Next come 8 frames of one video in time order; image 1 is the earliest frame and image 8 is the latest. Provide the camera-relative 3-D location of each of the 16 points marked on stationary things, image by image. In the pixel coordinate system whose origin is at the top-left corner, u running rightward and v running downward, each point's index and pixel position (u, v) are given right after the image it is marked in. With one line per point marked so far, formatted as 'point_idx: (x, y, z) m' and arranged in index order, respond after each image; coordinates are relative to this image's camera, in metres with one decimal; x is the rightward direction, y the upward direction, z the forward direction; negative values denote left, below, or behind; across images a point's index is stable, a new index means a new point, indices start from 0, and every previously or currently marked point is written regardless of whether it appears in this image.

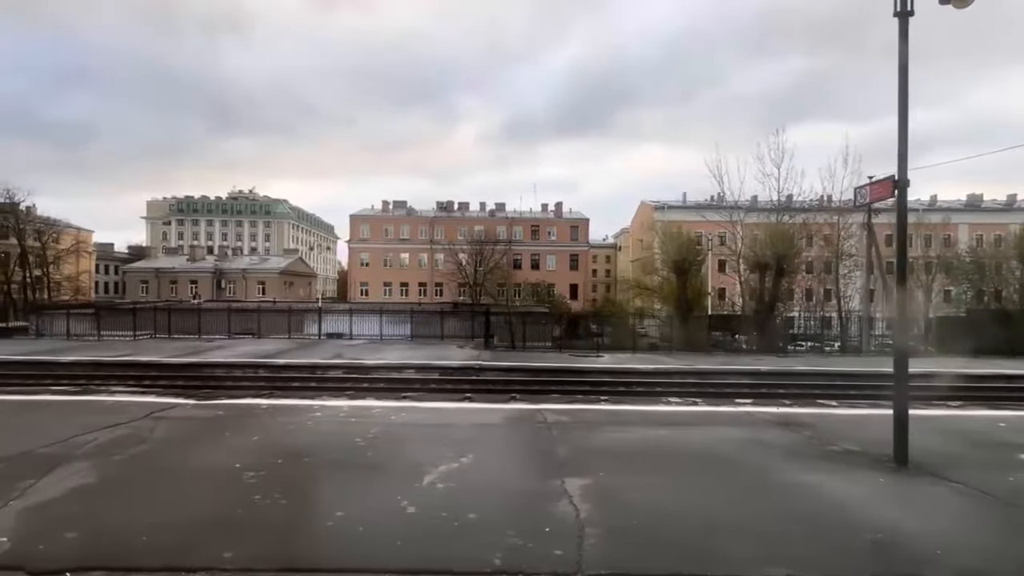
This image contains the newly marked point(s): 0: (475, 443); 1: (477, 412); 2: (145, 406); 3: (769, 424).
0: (-0.3, -1.3, +7.3) m
1: (-0.3, -1.3, +9.4) m
2: (-4.0, -1.3, +9.6) m
3: (+2.6, -1.4, +8.8) m
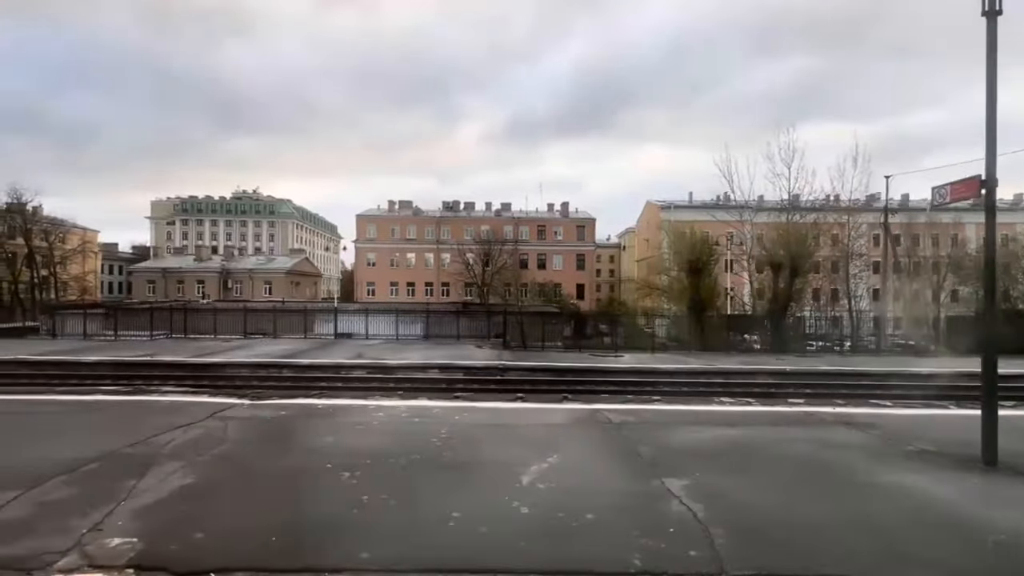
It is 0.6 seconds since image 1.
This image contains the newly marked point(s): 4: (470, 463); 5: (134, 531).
0: (+0.4, -1.3, +7.3) m
1: (+0.3, -1.3, +9.4) m
2: (-3.3, -1.3, +9.6) m
3: (+3.2, -1.4, +8.8) m
4: (-0.3, -1.3, +6.4) m
5: (-1.9, -1.2, +4.5) m
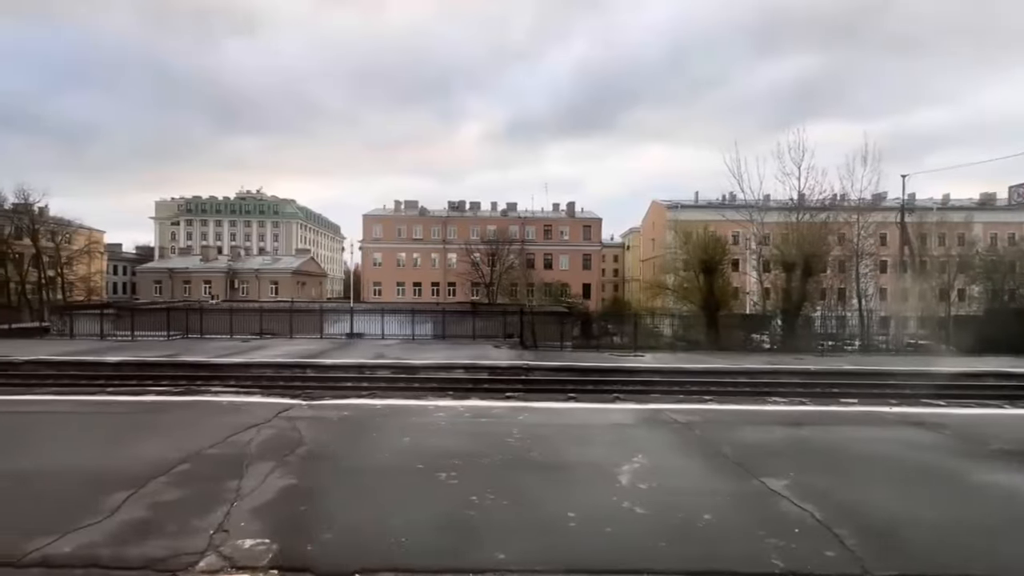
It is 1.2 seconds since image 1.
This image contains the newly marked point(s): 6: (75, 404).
0: (+1.0, -1.3, +7.3) m
1: (+1.0, -1.3, +9.4) m
2: (-2.7, -1.3, +9.6) m
3: (+3.9, -1.4, +8.7) m
4: (+0.4, -1.3, +6.4) m
5: (-1.3, -1.3, +4.5) m
6: (-5.0, -1.3, +10.1) m
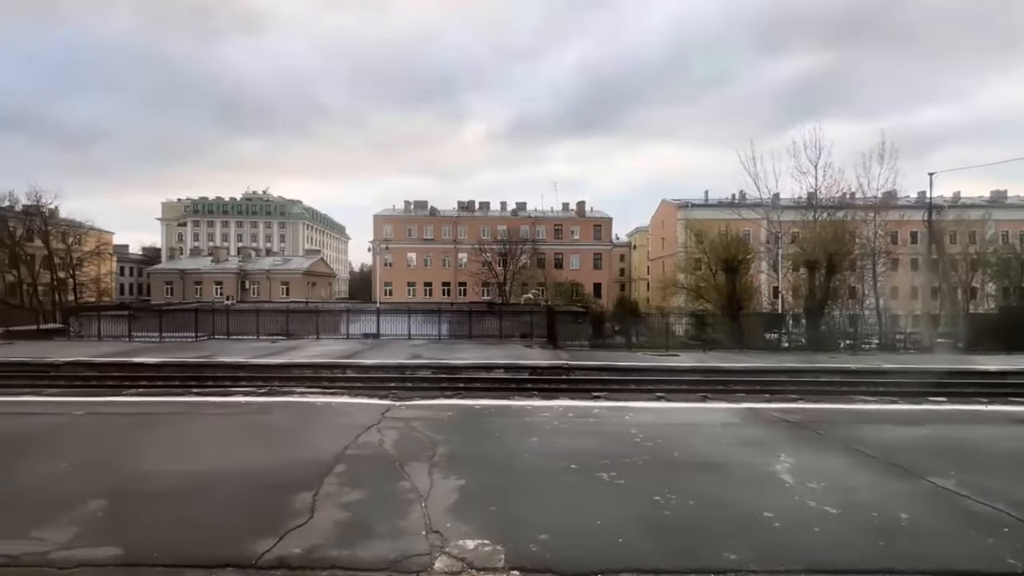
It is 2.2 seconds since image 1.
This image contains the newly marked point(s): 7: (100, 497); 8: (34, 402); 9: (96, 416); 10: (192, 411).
0: (+2.1, -1.3, +7.3) m
1: (+2.1, -1.3, +9.4) m
2: (-1.6, -1.3, +9.6) m
3: (+5.0, -1.3, +8.7) m
4: (+1.5, -1.3, +6.4) m
5: (-0.2, -1.3, +4.5) m
6: (-3.9, -1.3, +10.1) m
7: (-2.4, -1.2, +5.0) m
8: (-5.6, -1.3, +10.3) m
9: (-4.1, -1.3, +8.8) m
10: (-3.4, -1.3, +9.3) m
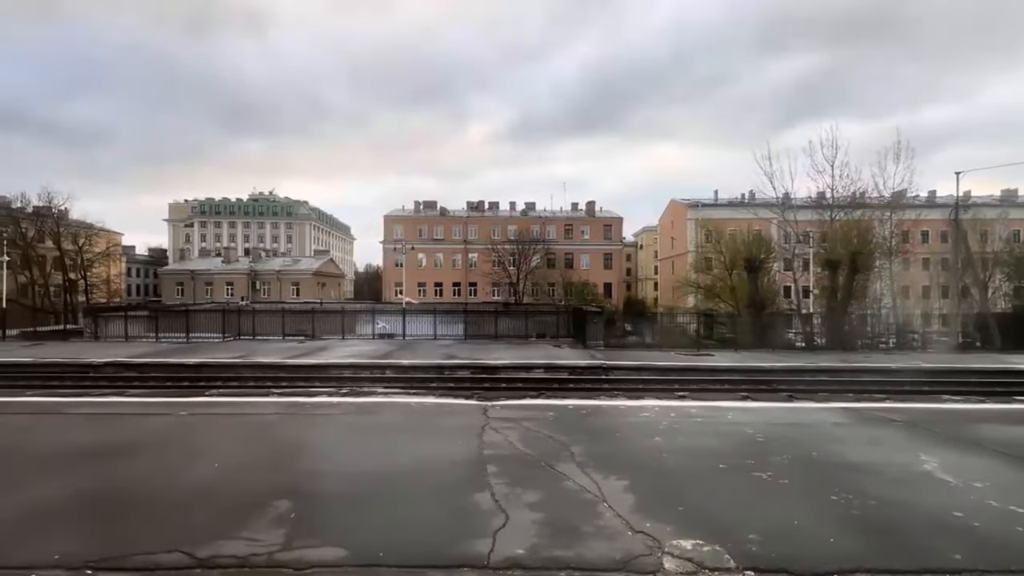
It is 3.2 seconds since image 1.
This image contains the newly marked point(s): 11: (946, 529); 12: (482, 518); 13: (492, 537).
0: (+3.2, -1.3, +7.3) m
1: (+3.1, -1.3, +9.4) m
2: (-0.5, -1.3, +9.6) m
3: (+6.0, -1.3, +8.7) m
4: (+2.5, -1.3, +6.4) m
5: (+0.9, -1.2, +4.5) m
6: (-2.9, -1.3, +10.1) m
7: (-1.3, -1.2, +5.0) m
8: (-4.5, -1.3, +10.3) m
9: (-3.1, -1.3, +8.8) m
10: (-2.3, -1.3, +9.3) m
11: (+2.3, -1.3, +4.6) m
12: (-0.2, -1.2, +4.7) m
13: (-0.1, -1.2, +4.3) m
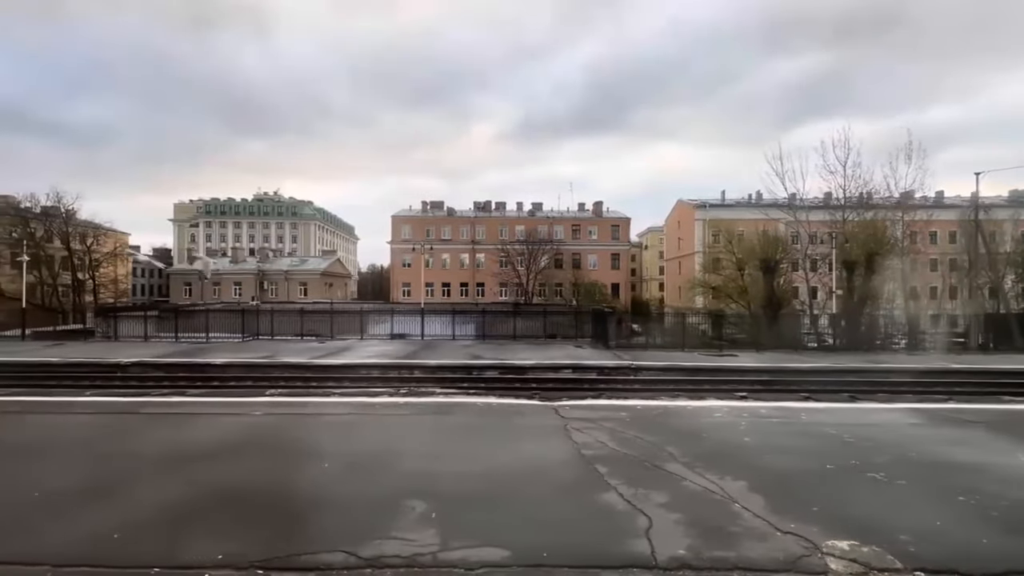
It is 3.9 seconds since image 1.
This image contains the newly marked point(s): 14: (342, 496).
0: (+3.9, -1.3, +7.3) m
1: (+3.9, -1.3, +9.4) m
2: (+0.2, -1.3, +9.6) m
3: (+6.8, -1.3, +8.7) m
4: (+3.3, -1.3, +6.4) m
5: (+1.6, -1.2, +4.5) m
6: (-2.1, -1.3, +10.1) m
7: (-0.6, -1.2, +5.0) m
8: (-3.7, -1.3, +10.3) m
9: (-2.3, -1.3, +8.8) m
10: (-1.6, -1.3, +9.3) m
11: (+3.0, -1.3, +4.6) m
12: (+0.6, -1.2, +4.7) m
13: (+0.7, -1.2, +4.3) m
14: (-1.0, -1.2, +5.1) m
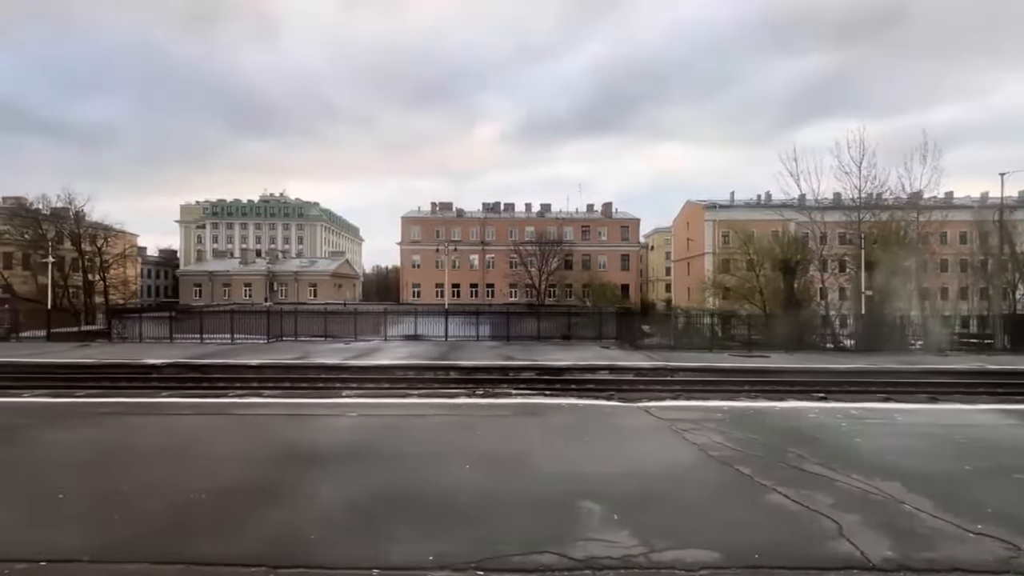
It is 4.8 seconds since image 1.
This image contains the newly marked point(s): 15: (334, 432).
0: (+4.9, -1.3, +7.3) m
1: (+4.8, -1.3, +9.4) m
2: (+1.2, -1.3, +9.6) m
3: (+7.8, -1.3, +8.7) m
4: (+4.2, -1.3, +6.4) m
5: (+2.6, -1.3, +4.5) m
6: (-1.1, -1.3, +10.1) m
7: (+0.4, -1.2, +5.0) m
8: (-2.8, -1.4, +10.3) m
9: (-1.4, -1.3, +8.8) m
10: (-0.6, -1.3, +9.3) m
11: (+4.0, -1.3, +4.6) m
12: (+1.6, -1.2, +4.7) m
13: (+1.6, -1.2, +4.3) m
14: (0.0, -1.2, +5.1) m
15: (-1.6, -1.3, +8.0) m
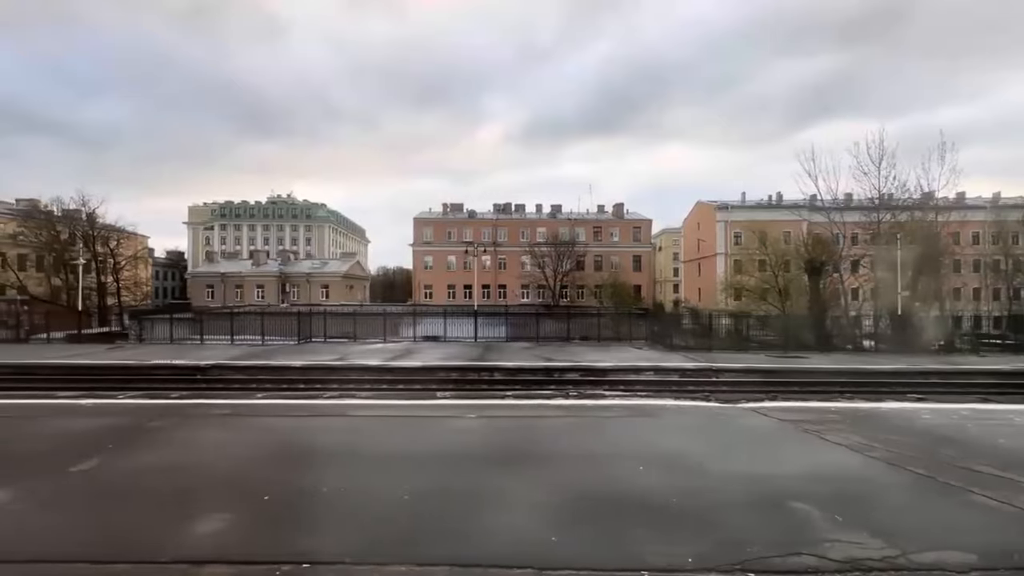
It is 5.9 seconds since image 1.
0: (+6.1, -1.3, +7.3) m
1: (+6.0, -1.3, +9.4) m
2: (+2.4, -1.3, +9.6) m
3: (+9.0, -1.3, +8.7) m
4: (+5.4, -1.3, +6.4) m
5: (+3.8, -1.3, +4.5) m
6: (+0.1, -1.4, +10.1) m
7: (+1.6, -1.2, +5.0) m
8: (-1.6, -1.4, +10.3) m
9: (-0.2, -1.3, +8.8) m
10: (+0.6, -1.3, +9.3) m
11: (+5.2, -1.3, +4.6) m
12: (+2.7, -1.2, +4.7) m
13: (+2.8, -1.2, +4.3) m
14: (+1.2, -1.2, +5.1) m
15: (-0.4, -1.3, +8.0) m
